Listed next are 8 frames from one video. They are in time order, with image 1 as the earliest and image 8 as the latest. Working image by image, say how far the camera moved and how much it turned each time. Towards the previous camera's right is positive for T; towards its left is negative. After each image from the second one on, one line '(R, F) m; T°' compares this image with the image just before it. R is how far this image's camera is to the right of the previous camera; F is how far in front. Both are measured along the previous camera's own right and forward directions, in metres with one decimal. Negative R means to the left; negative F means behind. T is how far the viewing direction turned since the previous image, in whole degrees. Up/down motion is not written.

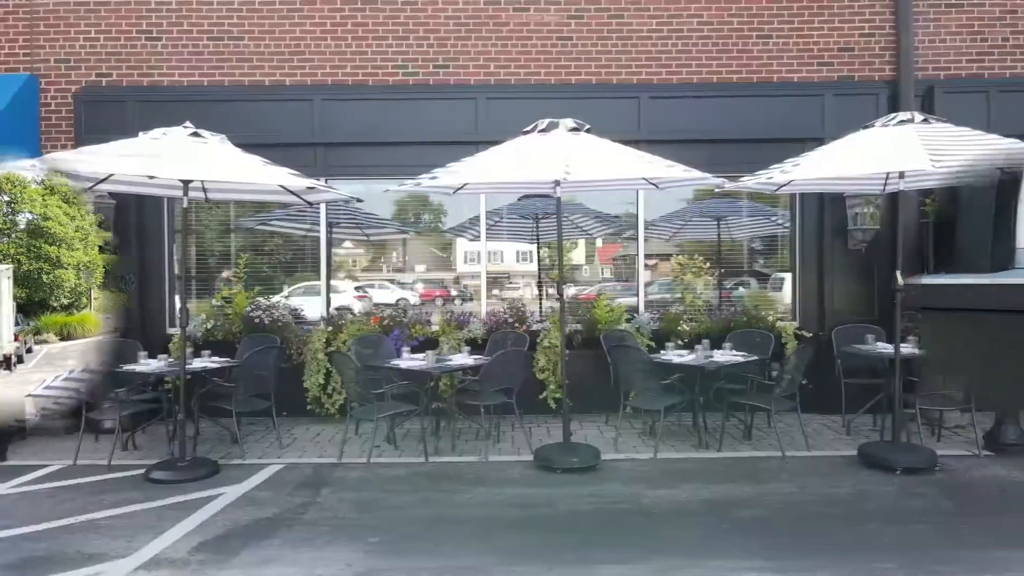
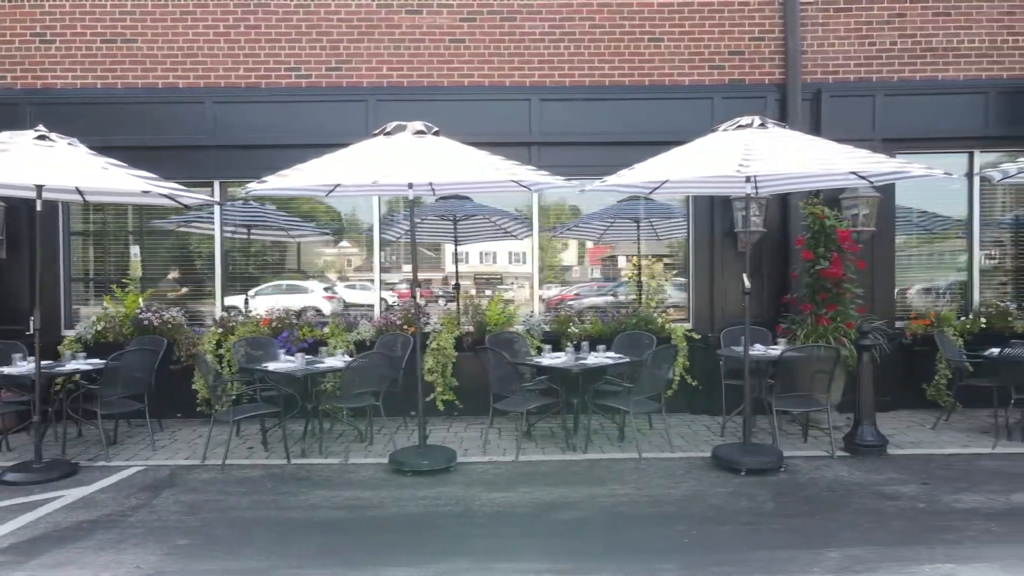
(+0.7, 0.0) m; 0°
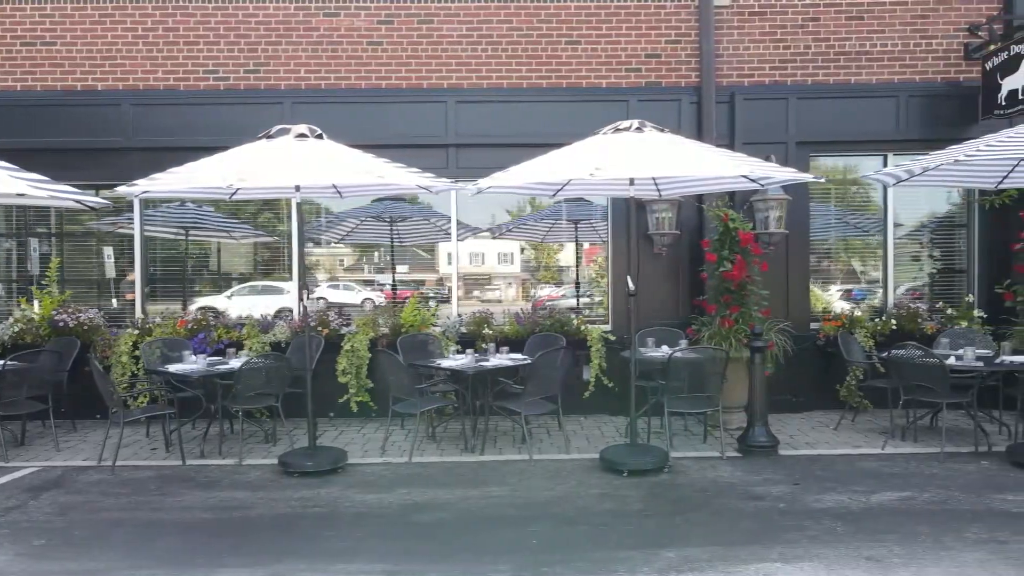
(+0.5, 0.0) m; 0°
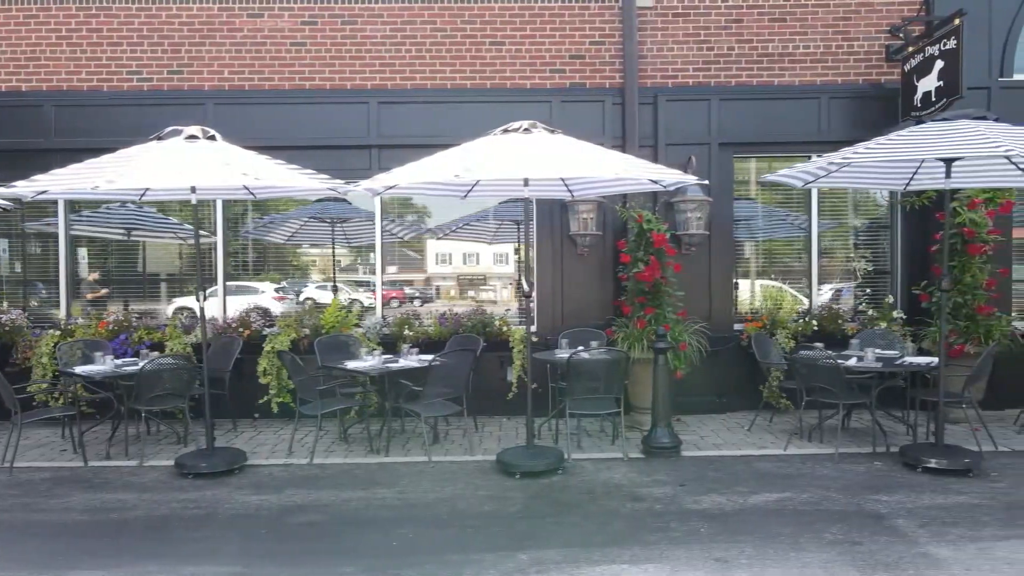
(+0.5, 0.0) m; 0°
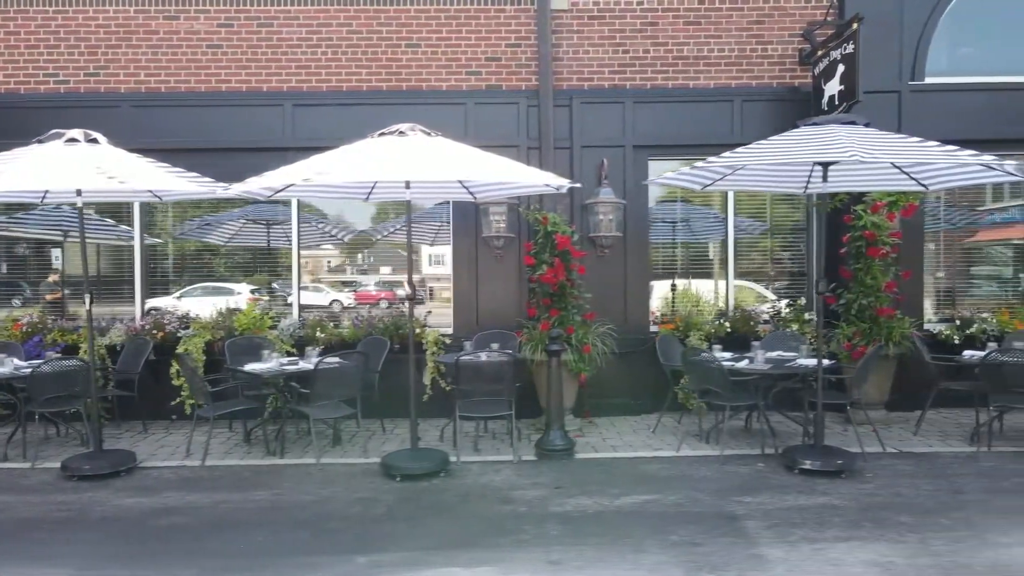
(+0.5, 0.0) m; 0°
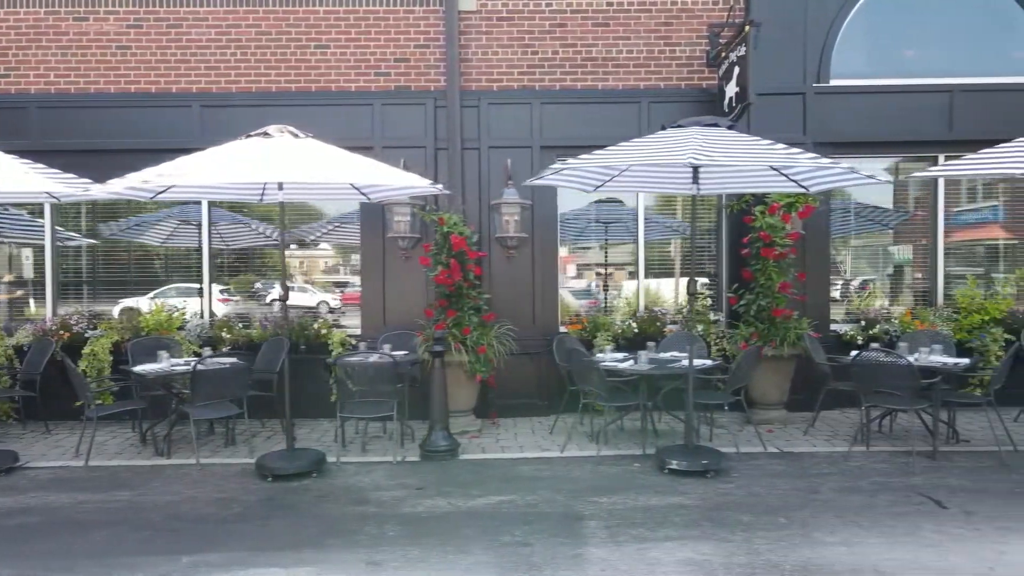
(+0.6, 0.0) m; 0°
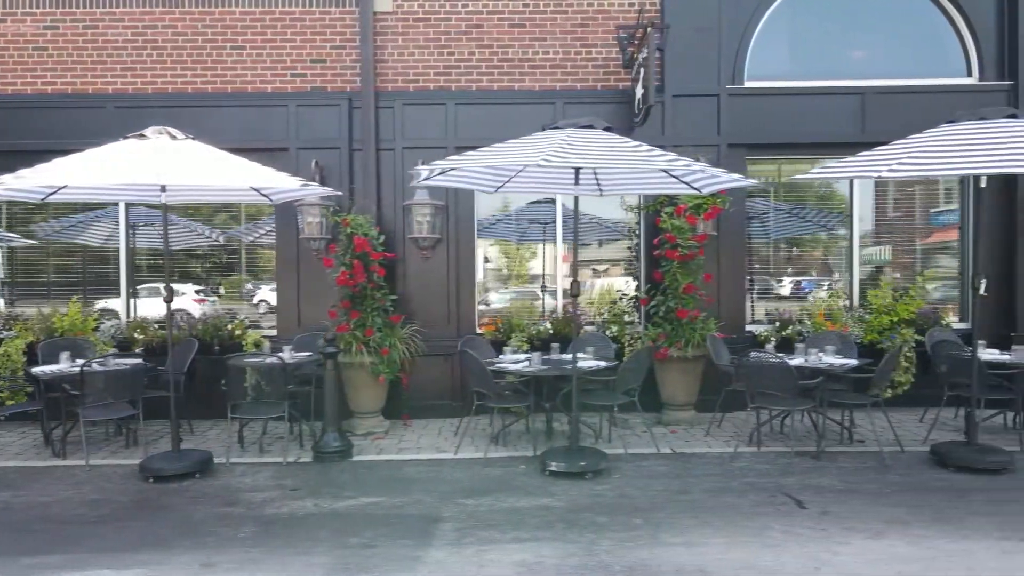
(+0.5, 0.0) m; 0°
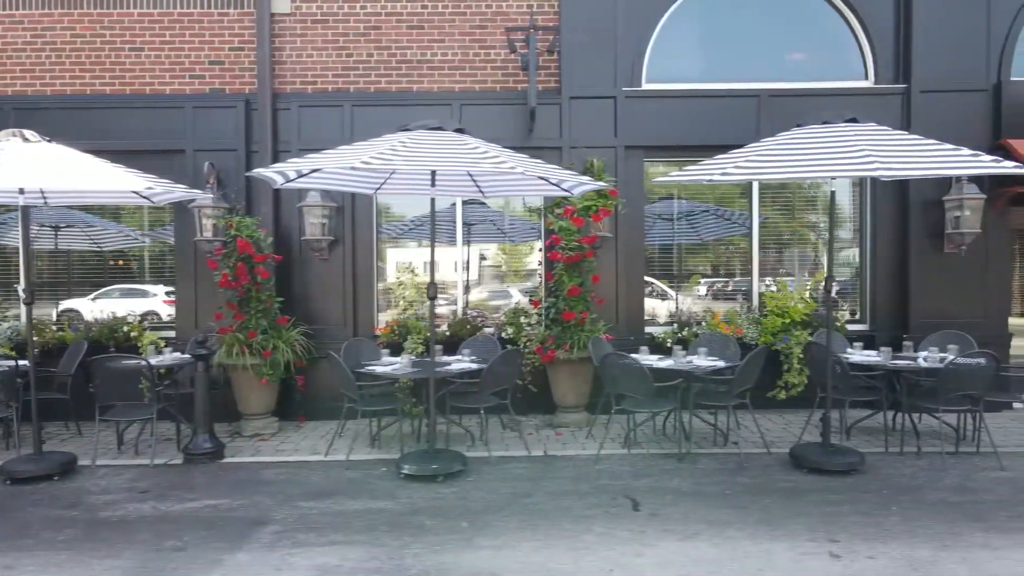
(+0.7, 0.0) m; 0°
